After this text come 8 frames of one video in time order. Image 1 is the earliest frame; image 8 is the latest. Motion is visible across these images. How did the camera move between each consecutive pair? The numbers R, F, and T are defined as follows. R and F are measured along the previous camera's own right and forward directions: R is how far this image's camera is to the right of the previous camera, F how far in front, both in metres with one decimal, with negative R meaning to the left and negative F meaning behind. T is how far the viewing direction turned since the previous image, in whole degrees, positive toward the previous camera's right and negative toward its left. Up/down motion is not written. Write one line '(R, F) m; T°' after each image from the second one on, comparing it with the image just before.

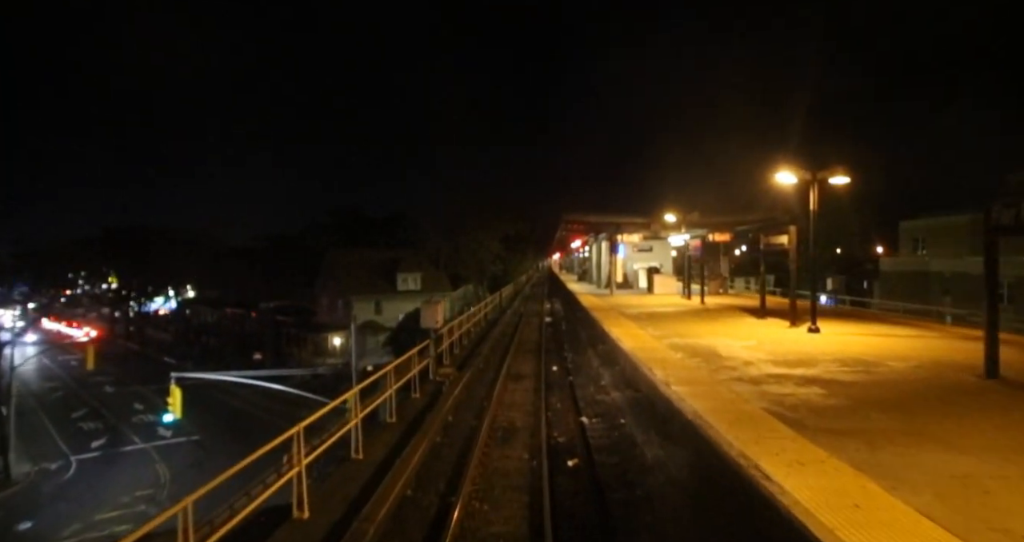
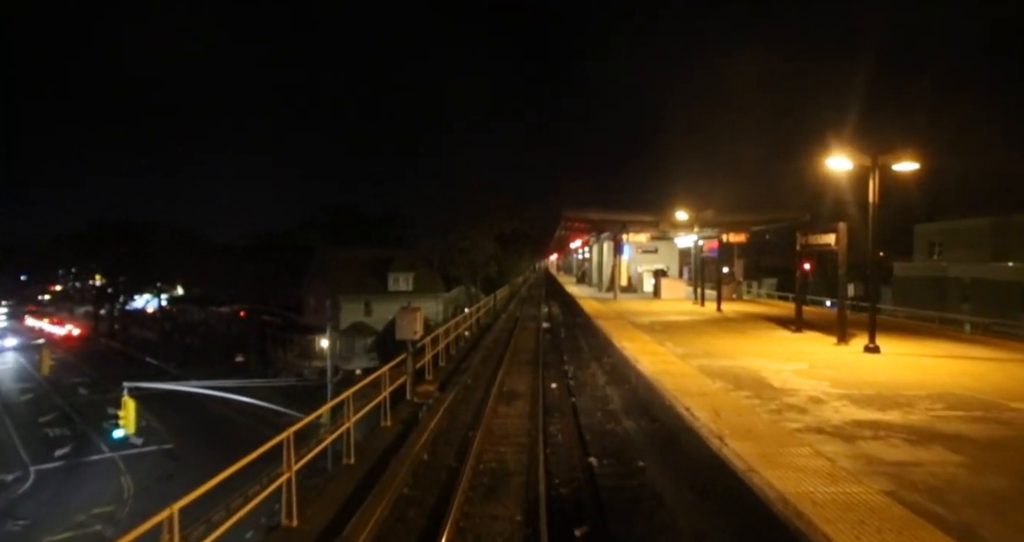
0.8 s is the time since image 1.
(+0.1, +2.2) m; 0°
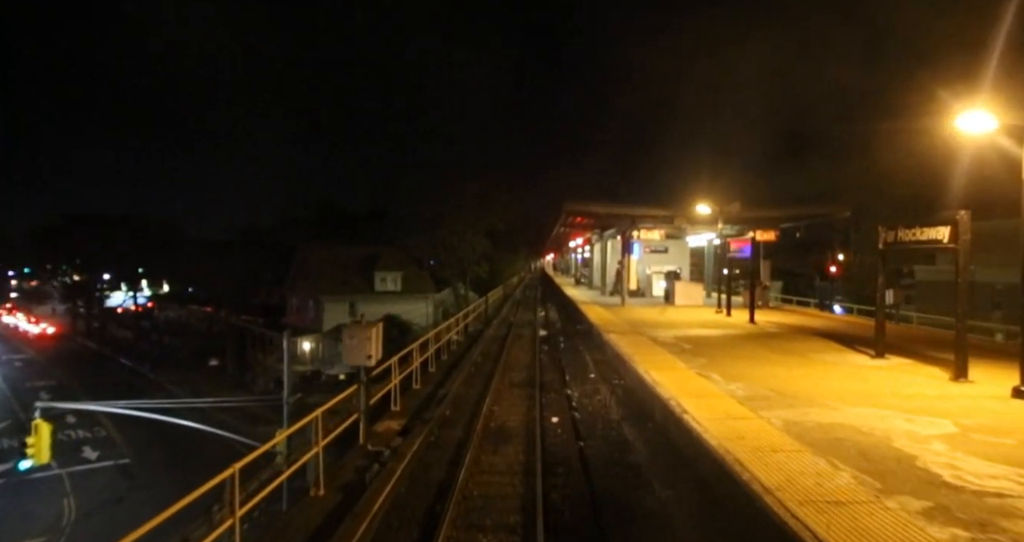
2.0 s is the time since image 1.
(+0.1, +3.1) m; 0°
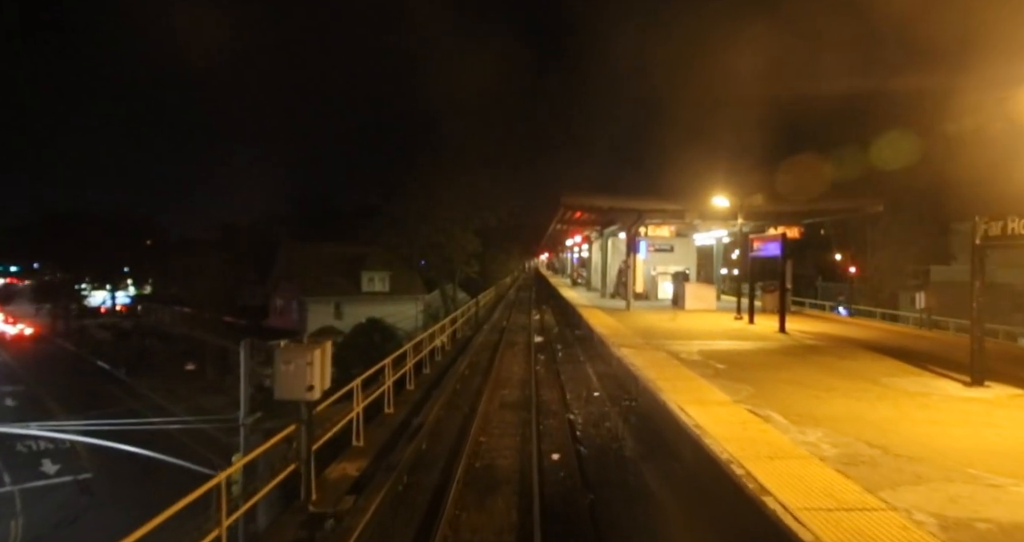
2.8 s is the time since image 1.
(0.0, +2.2) m; +1°
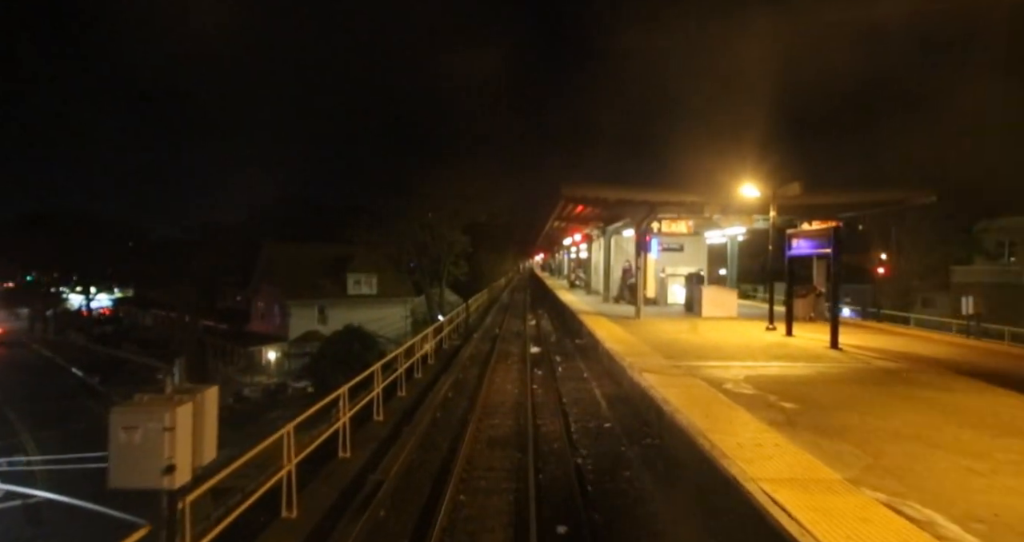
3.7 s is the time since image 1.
(+0.1, +2.5) m; +1°
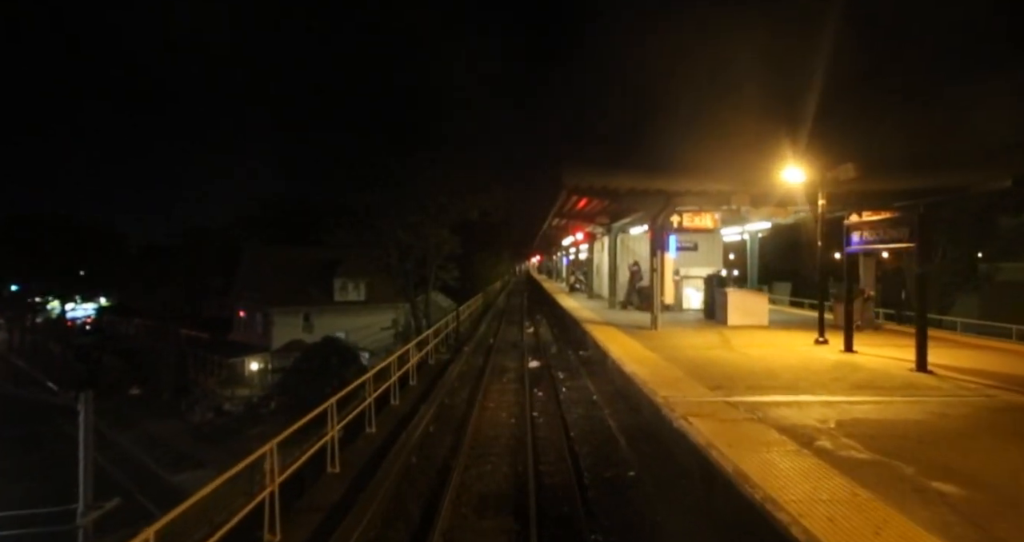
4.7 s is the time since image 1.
(0.0, +2.4) m; 0°
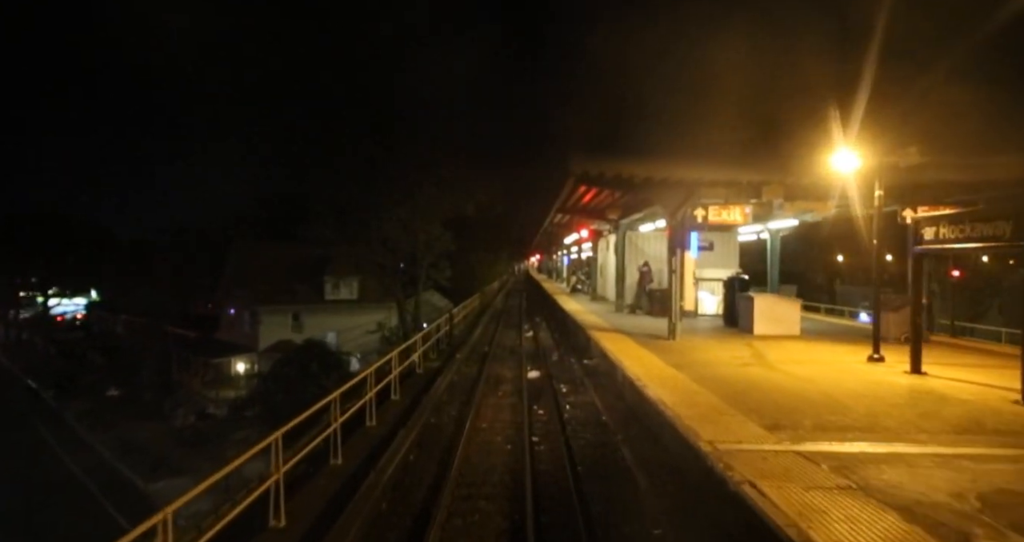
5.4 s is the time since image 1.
(0.0, +1.8) m; 0°
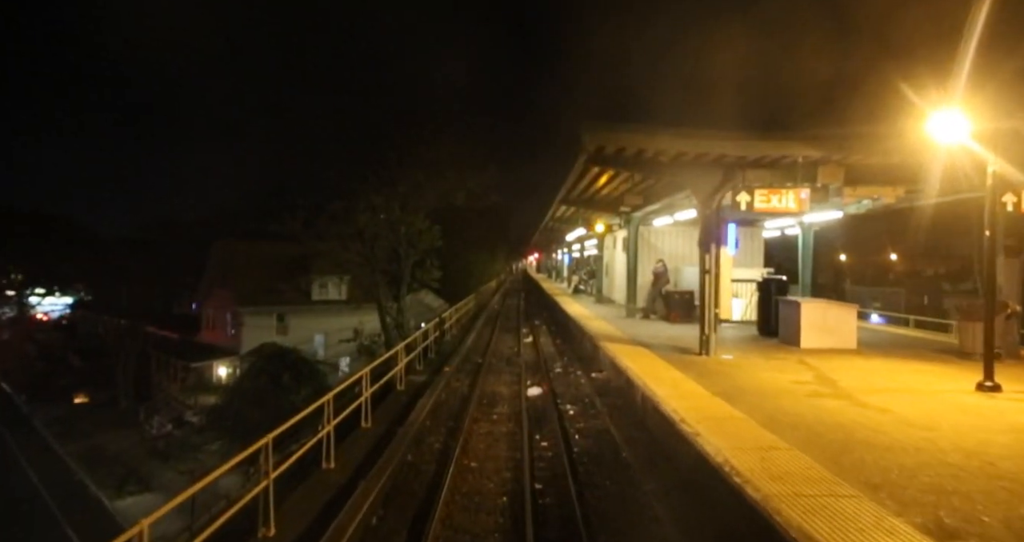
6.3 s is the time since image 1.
(0.0, +2.3) m; 0°
